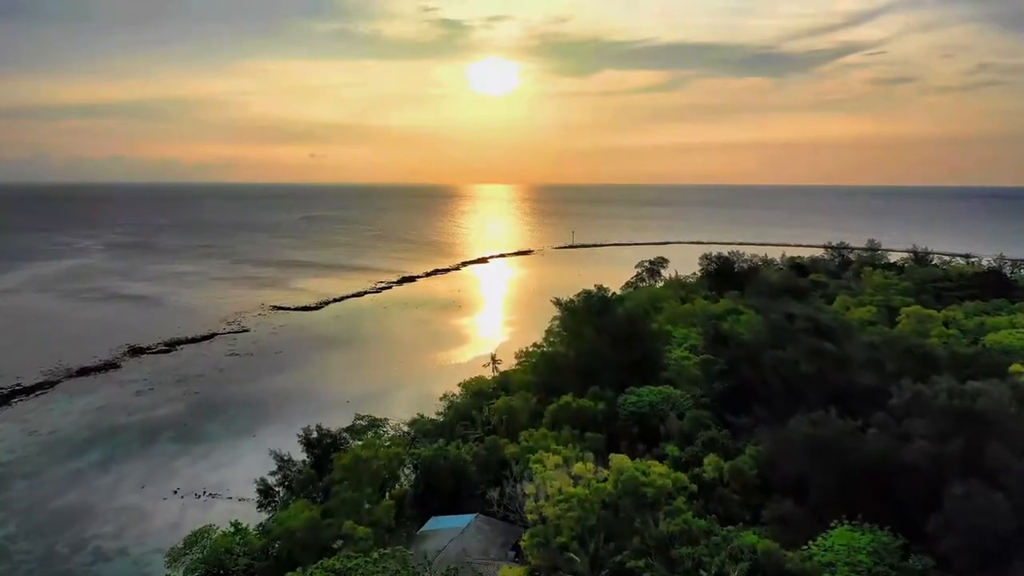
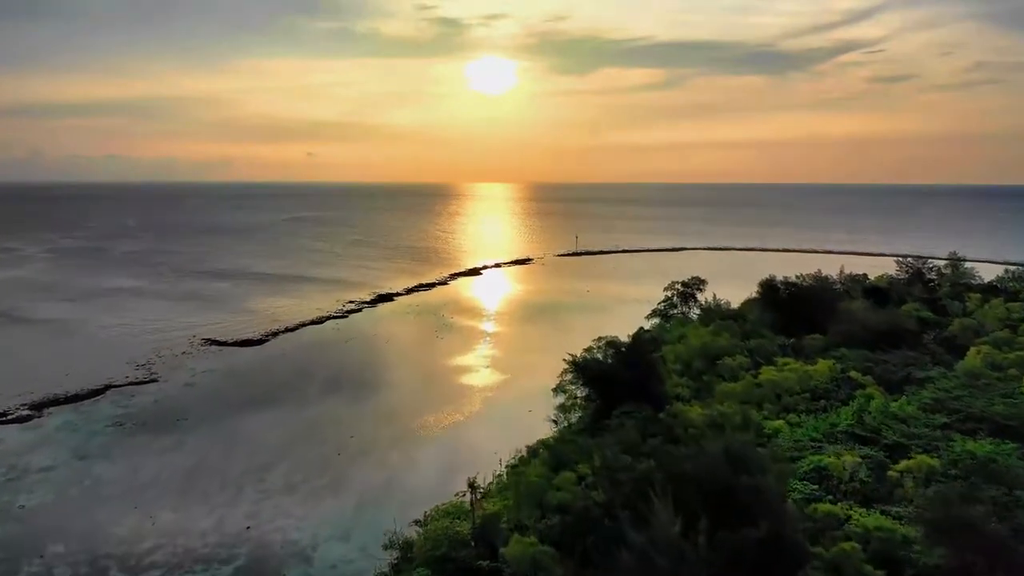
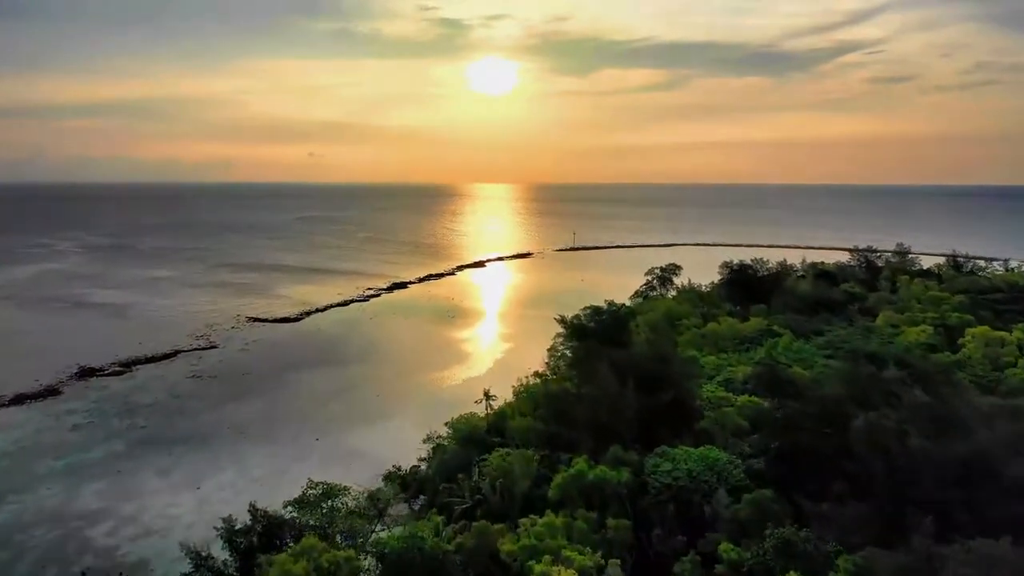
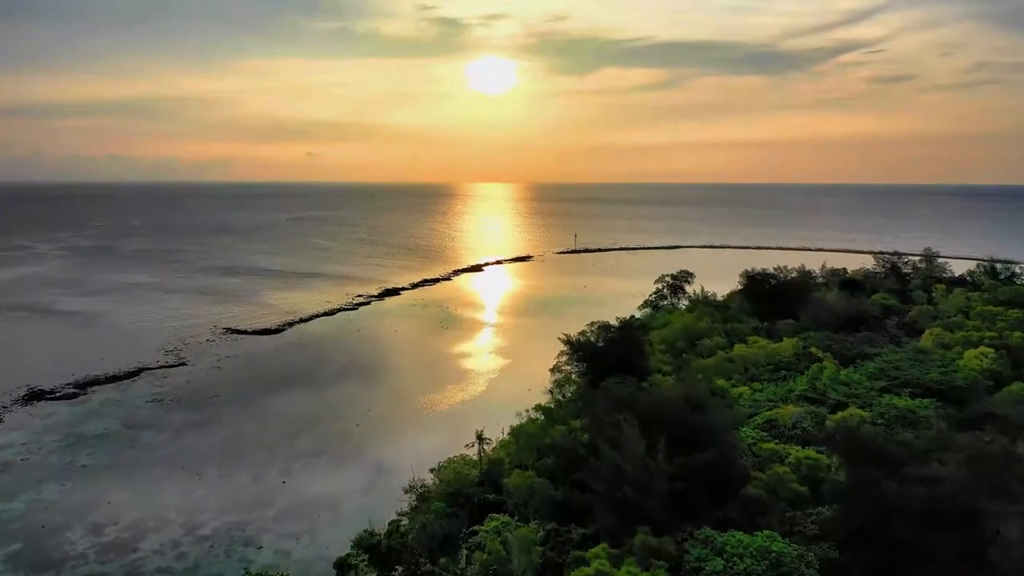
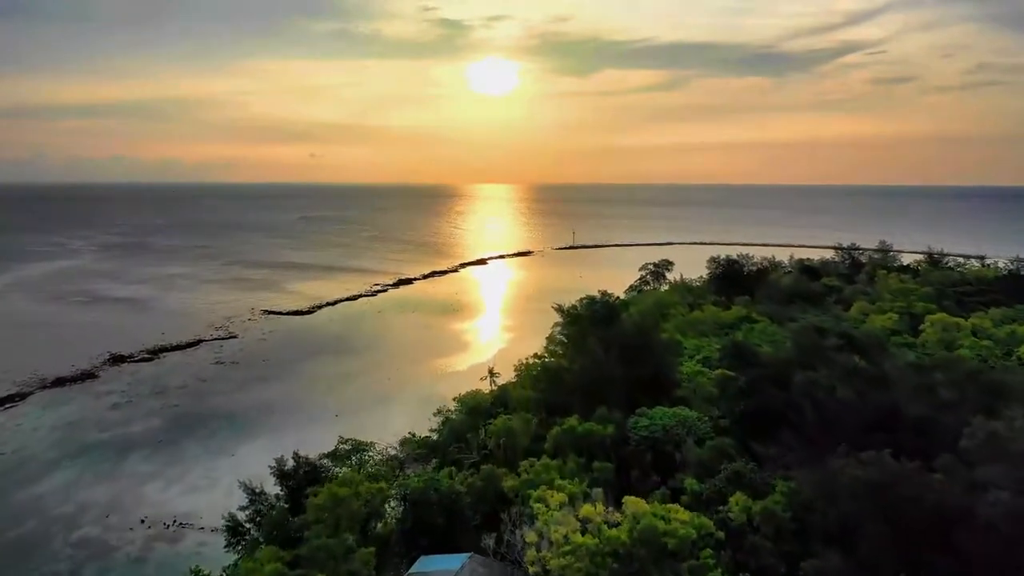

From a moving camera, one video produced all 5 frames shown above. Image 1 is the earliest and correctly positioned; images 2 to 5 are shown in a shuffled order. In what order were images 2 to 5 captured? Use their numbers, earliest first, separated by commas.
5, 3, 4, 2
